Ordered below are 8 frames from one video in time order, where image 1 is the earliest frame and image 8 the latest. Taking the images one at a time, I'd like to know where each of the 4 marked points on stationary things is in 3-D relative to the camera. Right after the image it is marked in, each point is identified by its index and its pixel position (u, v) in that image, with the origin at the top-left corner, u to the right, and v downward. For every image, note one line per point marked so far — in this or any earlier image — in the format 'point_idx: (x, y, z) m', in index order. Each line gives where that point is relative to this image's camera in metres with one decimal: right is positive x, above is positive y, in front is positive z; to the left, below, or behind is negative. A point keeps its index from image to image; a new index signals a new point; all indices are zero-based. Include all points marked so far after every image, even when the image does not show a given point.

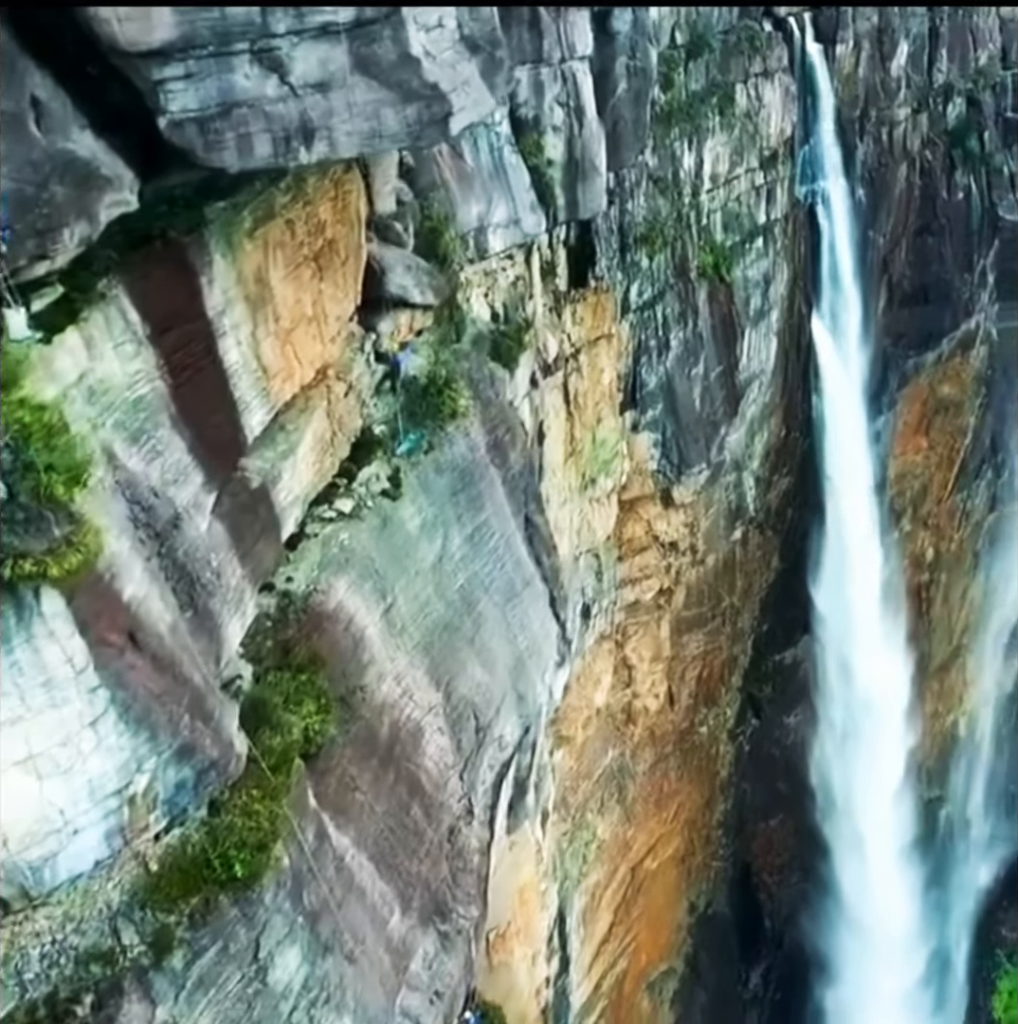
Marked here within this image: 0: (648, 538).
0: (+1.4, -0.1, +15.7) m
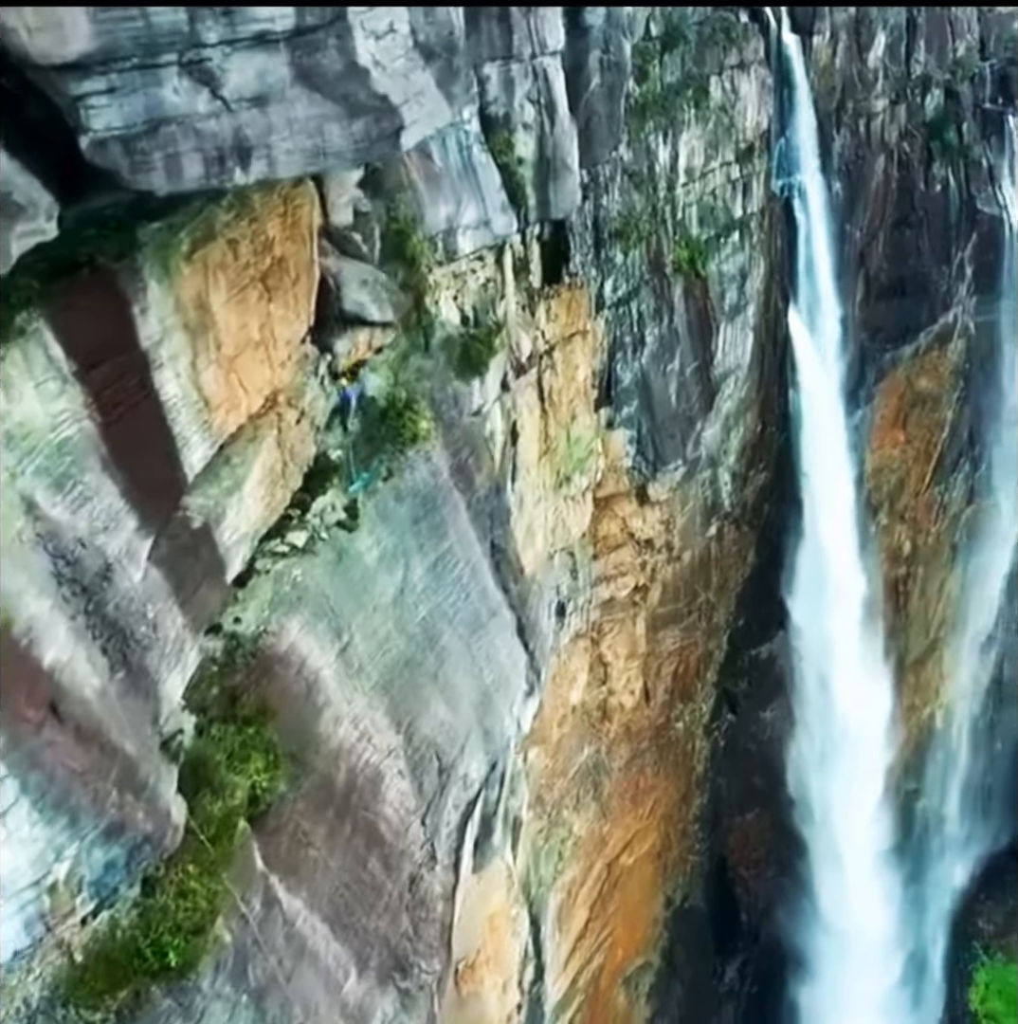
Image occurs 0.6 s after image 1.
0: (+1.1, -0.1, +15.5) m
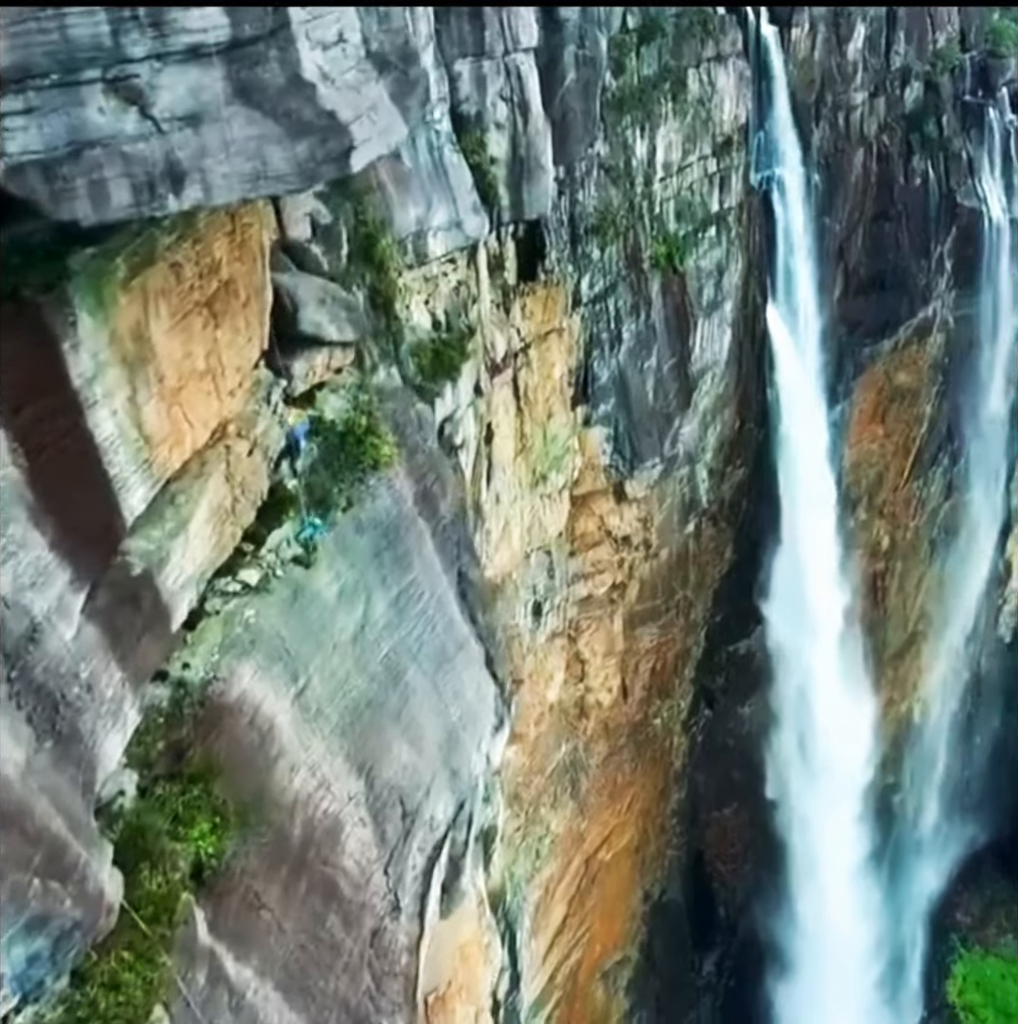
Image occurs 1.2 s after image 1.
0: (+0.9, -0.1, +15.3) m
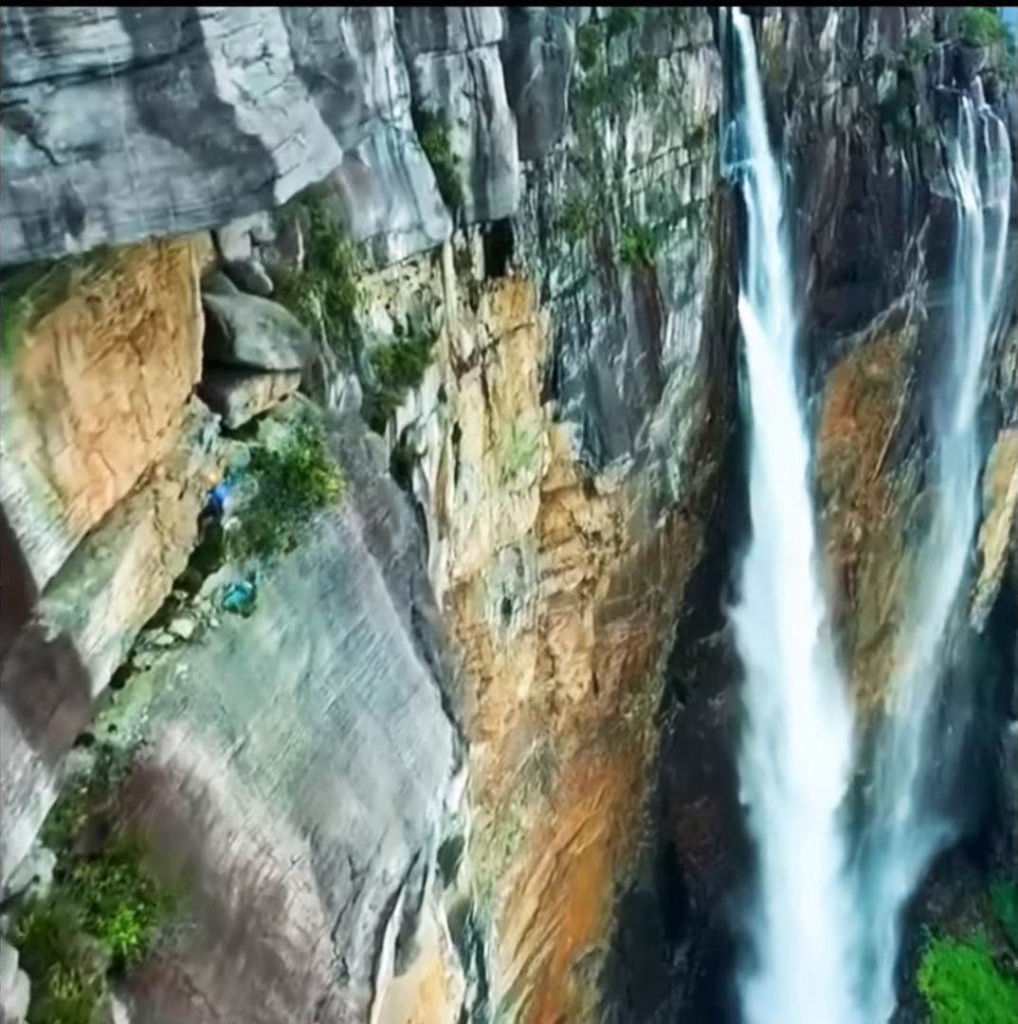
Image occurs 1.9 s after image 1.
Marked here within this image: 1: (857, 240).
0: (+0.6, -0.1, +15.1) m
1: (+4.3, +3.4, +19.6) m
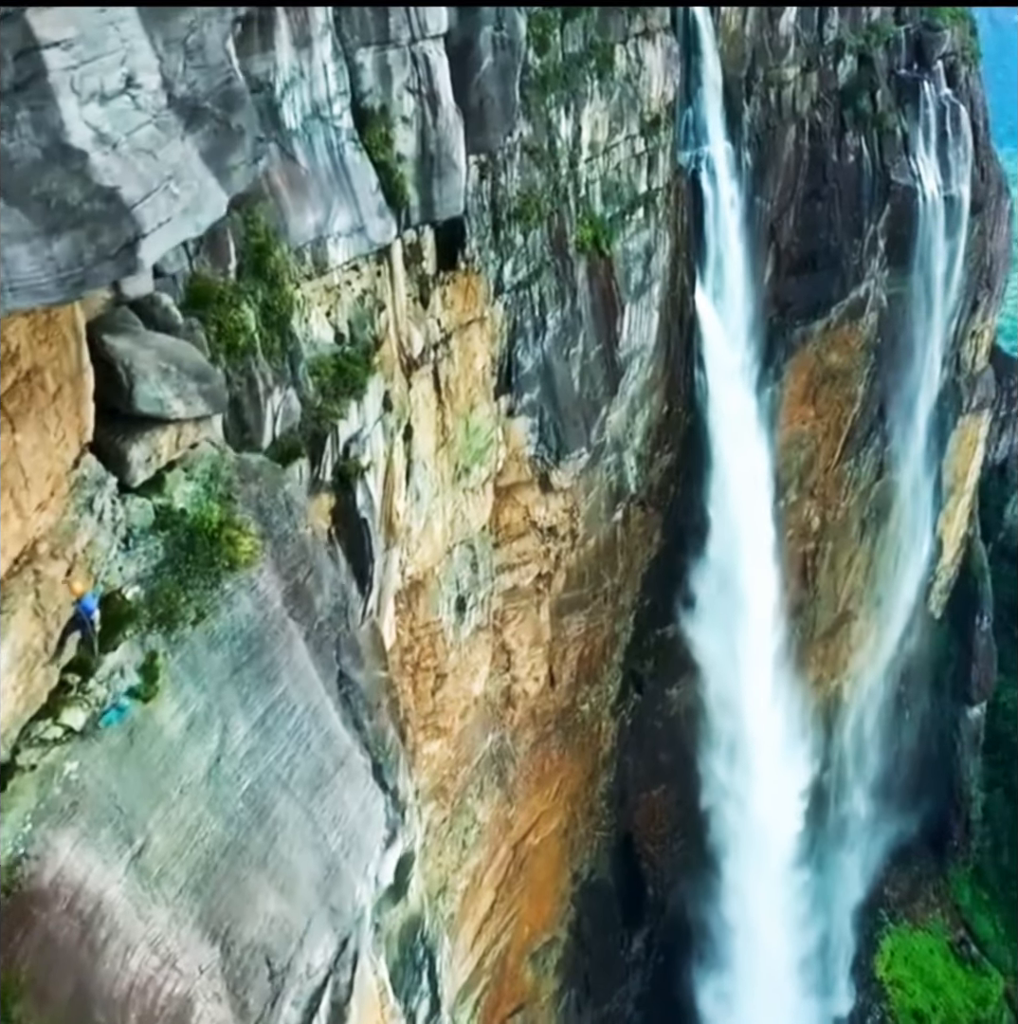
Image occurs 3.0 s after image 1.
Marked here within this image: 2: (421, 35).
0: (+0.2, -0.1, +14.7) m
1: (+3.8, +3.5, +19.3) m
2: (-0.5, +2.9, +9.5) m
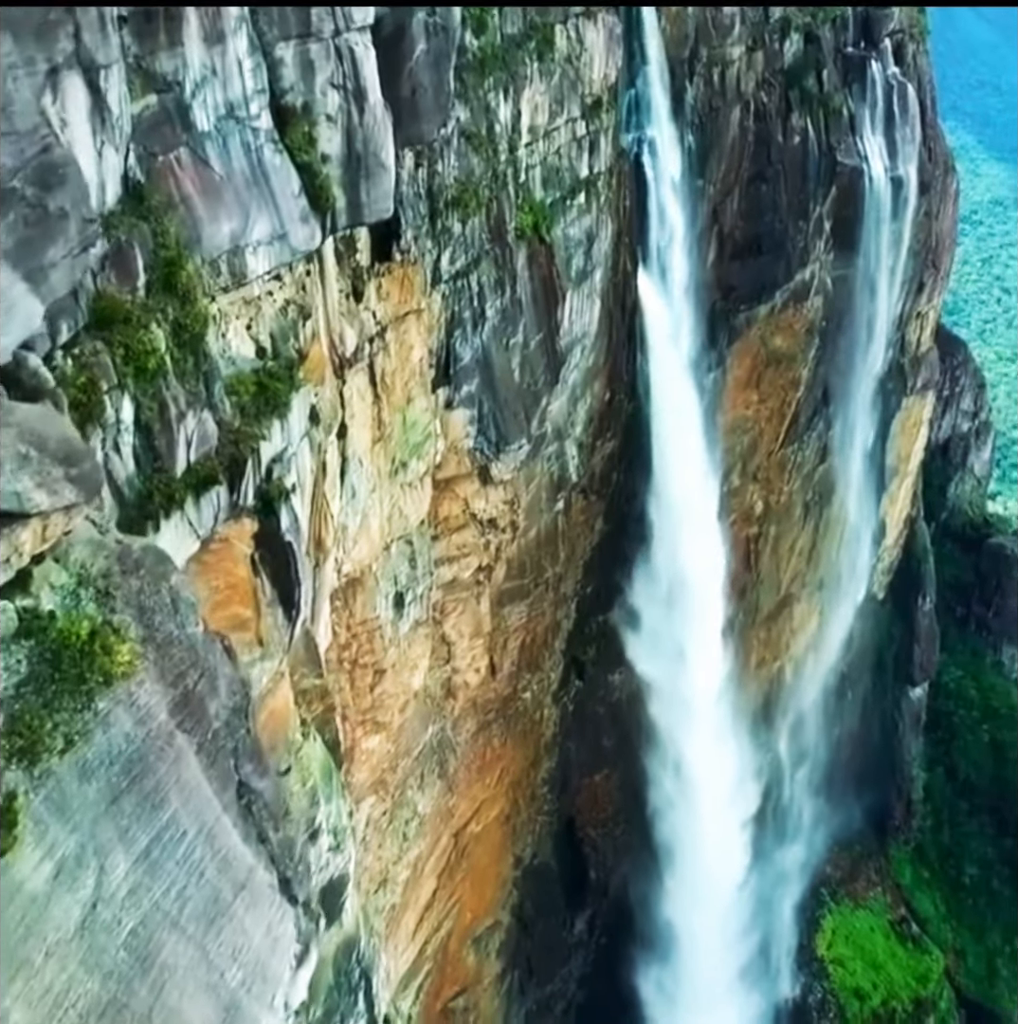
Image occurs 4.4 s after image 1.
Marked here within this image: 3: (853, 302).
0: (-0.4, -0.1, +14.2) m
1: (+3.0, +3.6, +18.9) m
2: (-0.9, +2.8, +9.0) m
3: (+4.5, +2.7, +20.3) m
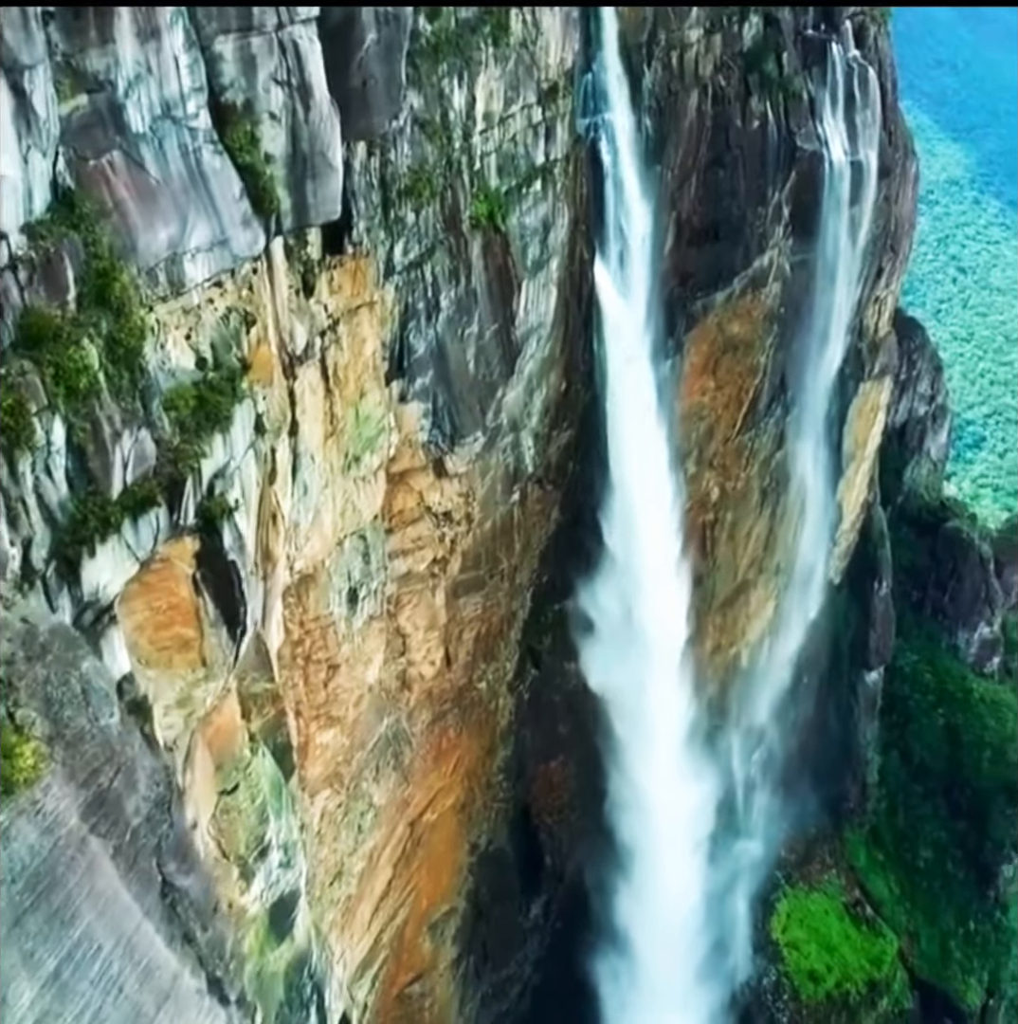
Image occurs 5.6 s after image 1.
0: (-0.8, -0.1, +13.9) m
1: (+2.5, +3.6, +18.6) m
2: (-1.2, +2.7, +8.6) m
3: (+3.9, +2.8, +20.0) m
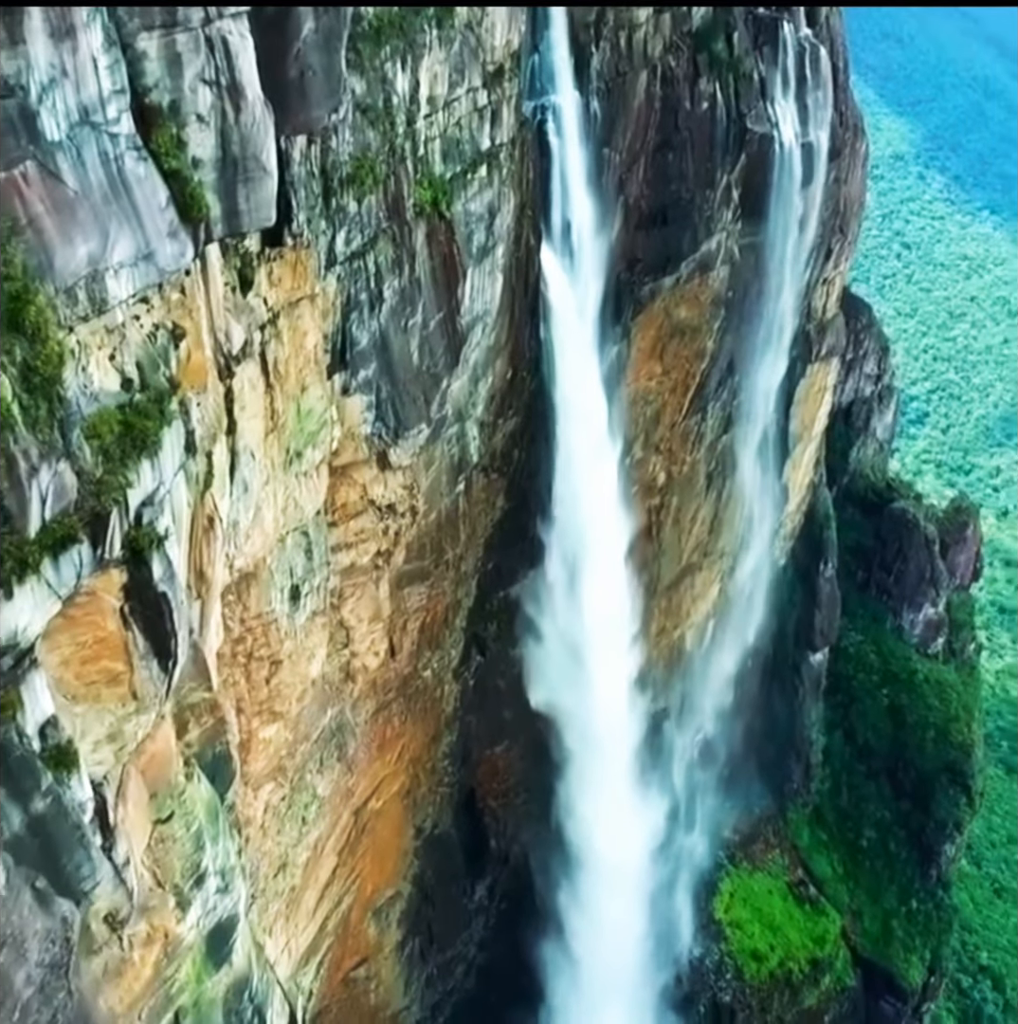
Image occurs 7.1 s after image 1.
0: (-1.3, -0.1, +13.5) m
1: (+1.8, +3.7, +18.2) m
2: (-1.5, +2.6, +8.1) m
3: (+3.2, +2.9, +19.7) m
